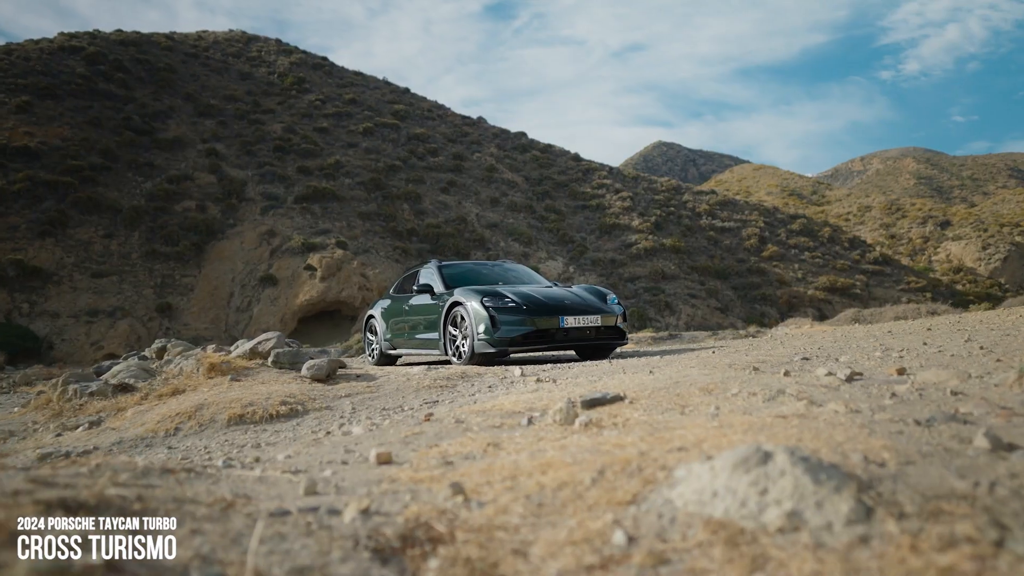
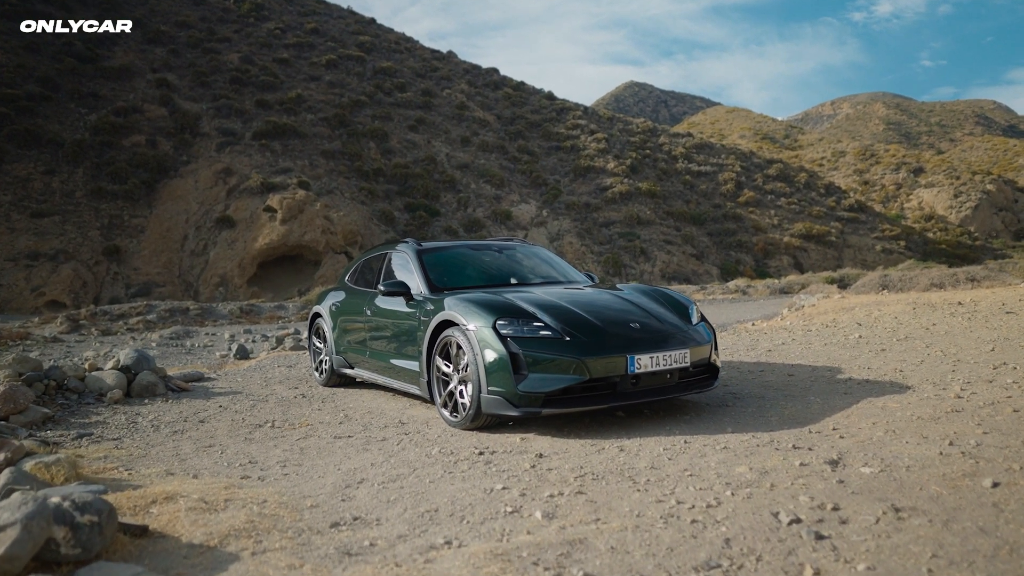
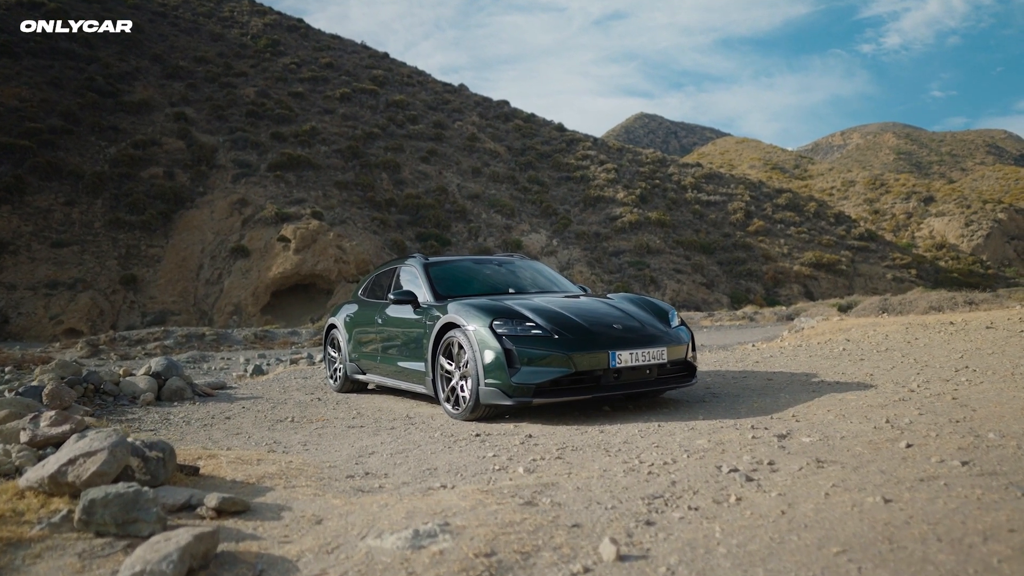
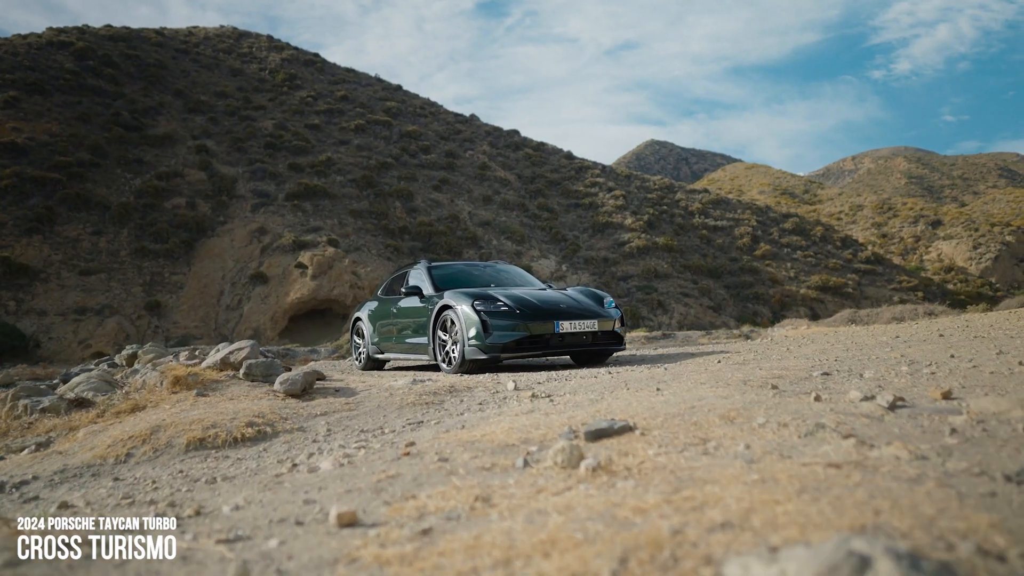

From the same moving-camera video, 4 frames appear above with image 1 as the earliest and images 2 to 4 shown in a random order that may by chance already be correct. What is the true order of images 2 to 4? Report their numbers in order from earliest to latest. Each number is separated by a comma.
4, 3, 2
